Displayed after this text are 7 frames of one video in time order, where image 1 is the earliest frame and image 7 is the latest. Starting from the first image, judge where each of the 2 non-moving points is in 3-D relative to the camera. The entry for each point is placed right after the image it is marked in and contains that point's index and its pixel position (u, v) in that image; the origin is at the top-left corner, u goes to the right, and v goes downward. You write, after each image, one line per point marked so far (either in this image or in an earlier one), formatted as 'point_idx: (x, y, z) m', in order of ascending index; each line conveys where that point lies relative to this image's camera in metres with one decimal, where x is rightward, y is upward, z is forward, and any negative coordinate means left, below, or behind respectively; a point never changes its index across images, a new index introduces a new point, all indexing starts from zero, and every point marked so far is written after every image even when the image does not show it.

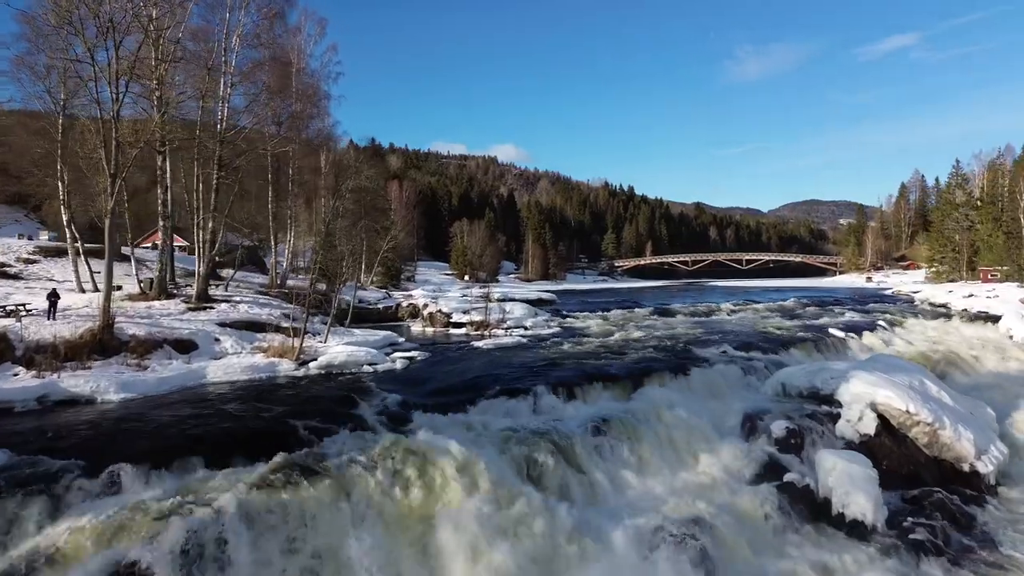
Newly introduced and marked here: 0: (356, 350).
0: (-3.3, -1.3, +14.6) m
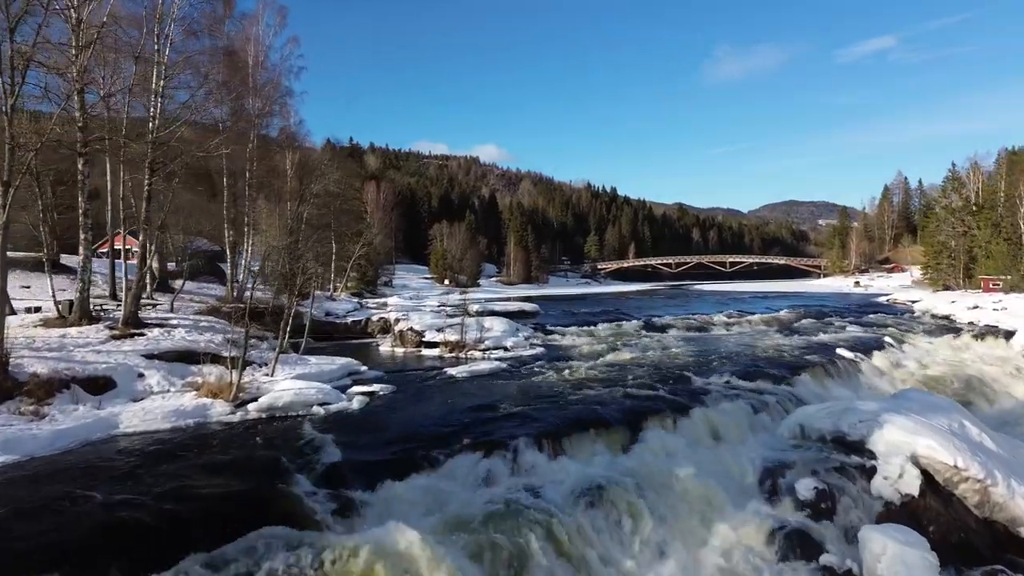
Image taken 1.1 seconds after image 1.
0: (-3.7, -1.8, +12.6) m
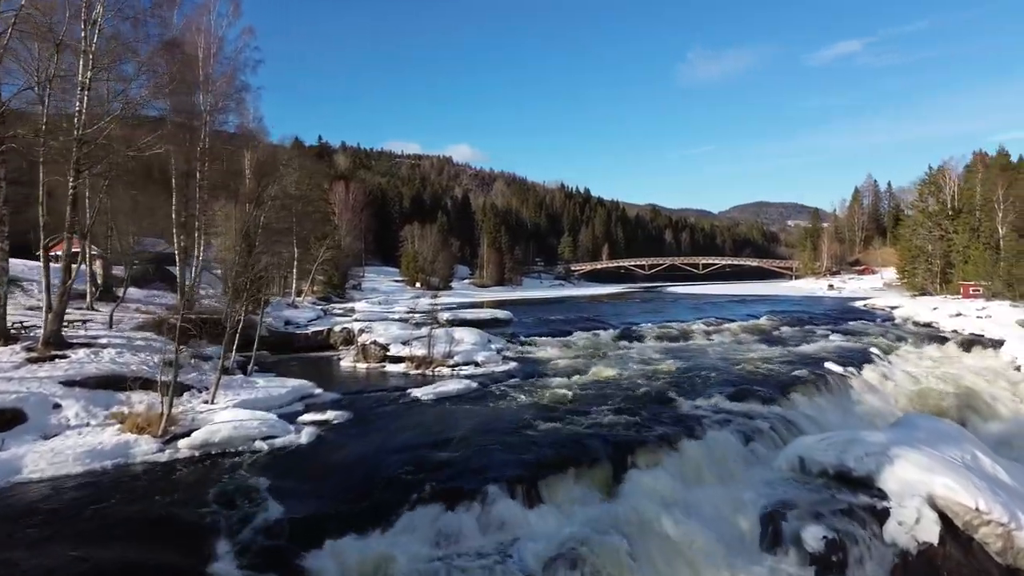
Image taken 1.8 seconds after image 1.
0: (-4.2, -2.1, +11.1) m
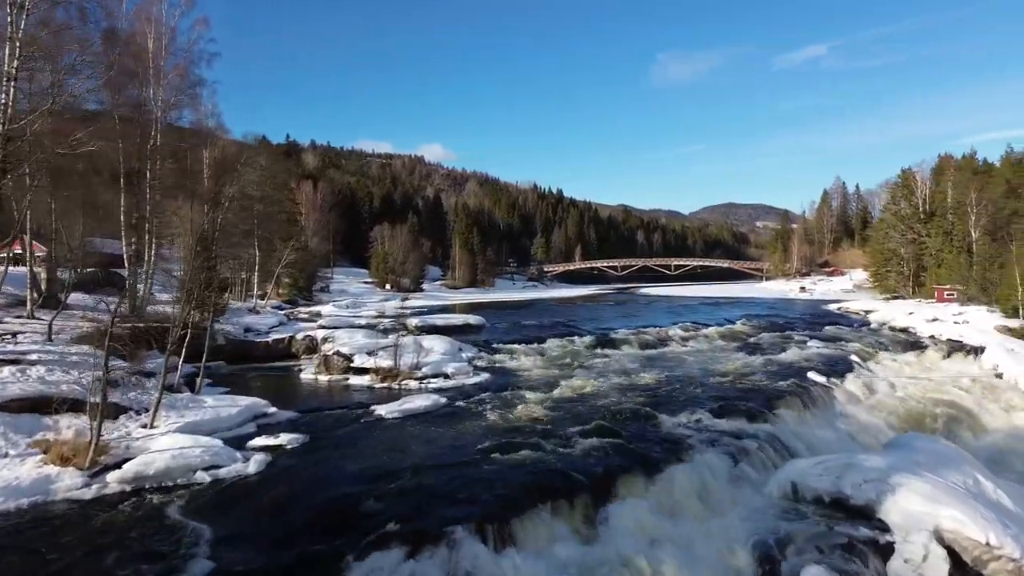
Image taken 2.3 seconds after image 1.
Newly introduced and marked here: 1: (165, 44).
0: (-4.6, -2.3, +10.1) m
1: (-9.9, +6.9, +19.9) m
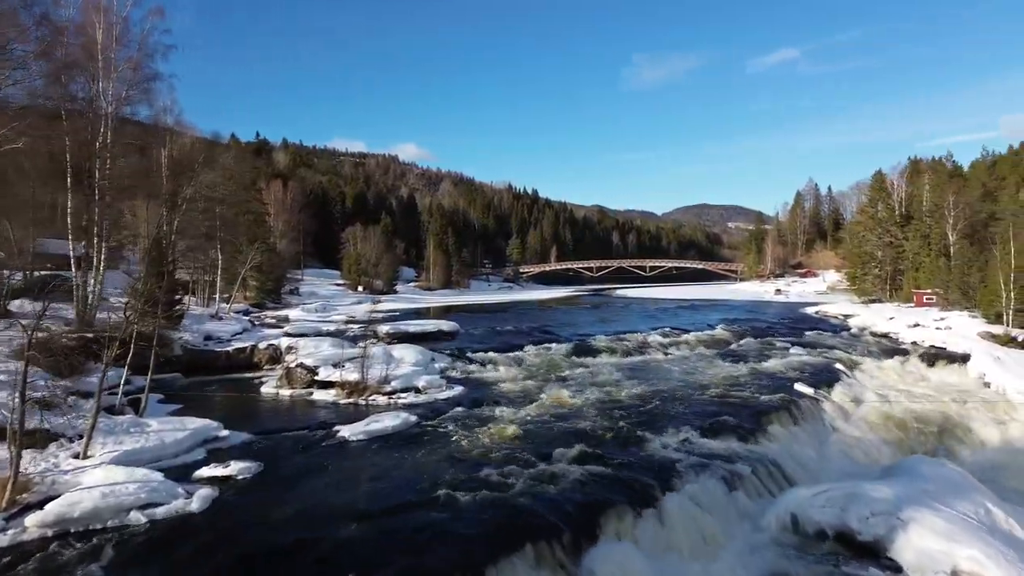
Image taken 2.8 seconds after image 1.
0: (-5.0, -2.5, +9.0) m
1: (-10.6, +6.7, +18.6) m
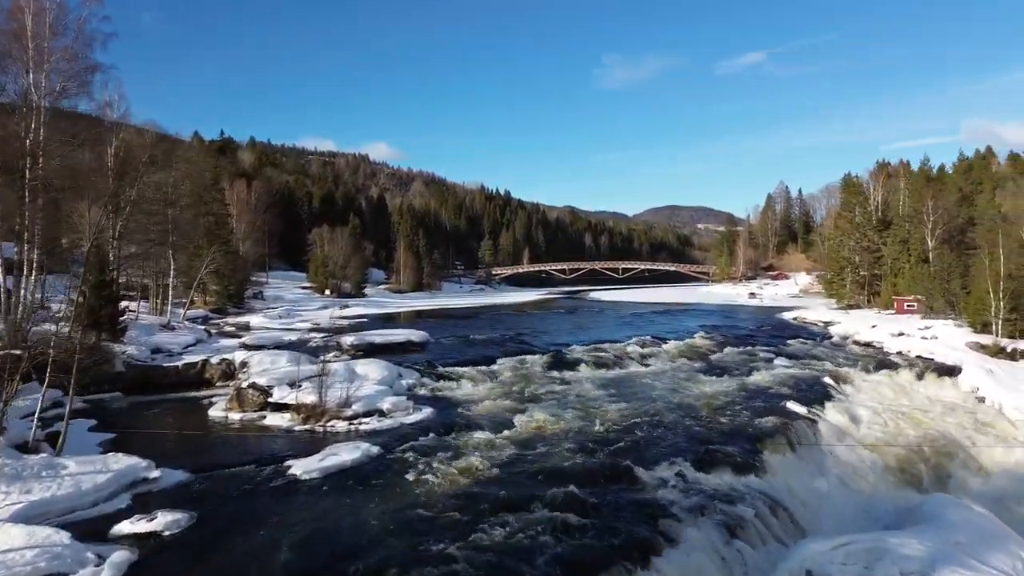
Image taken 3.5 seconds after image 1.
0: (-5.2, -2.7, +7.5) m
1: (-11.2, +6.5, +16.9) m
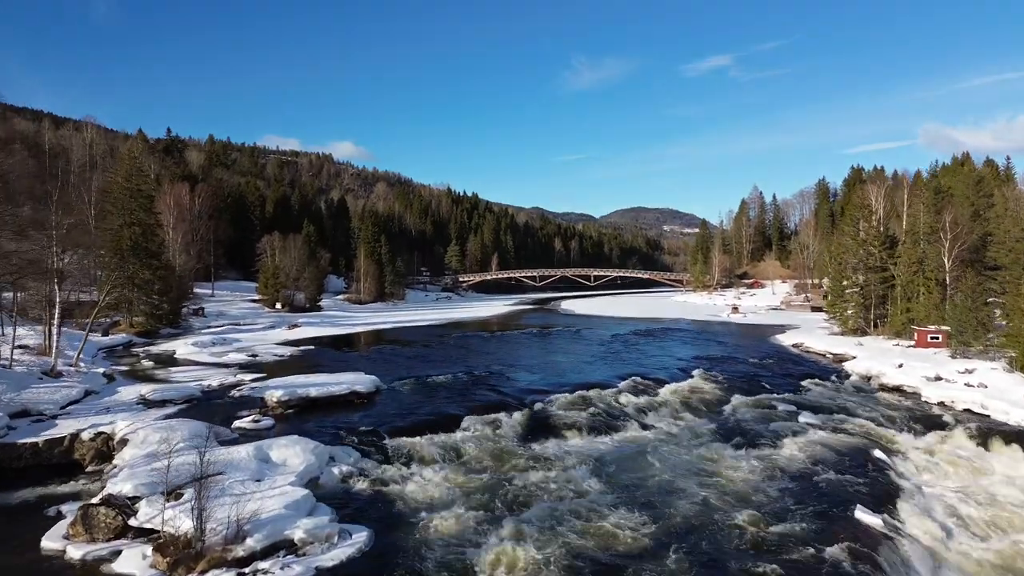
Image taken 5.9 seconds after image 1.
0: (-5.4, -3.8, +2.9) m
1: (-11.8, +5.4, +12.0) m
